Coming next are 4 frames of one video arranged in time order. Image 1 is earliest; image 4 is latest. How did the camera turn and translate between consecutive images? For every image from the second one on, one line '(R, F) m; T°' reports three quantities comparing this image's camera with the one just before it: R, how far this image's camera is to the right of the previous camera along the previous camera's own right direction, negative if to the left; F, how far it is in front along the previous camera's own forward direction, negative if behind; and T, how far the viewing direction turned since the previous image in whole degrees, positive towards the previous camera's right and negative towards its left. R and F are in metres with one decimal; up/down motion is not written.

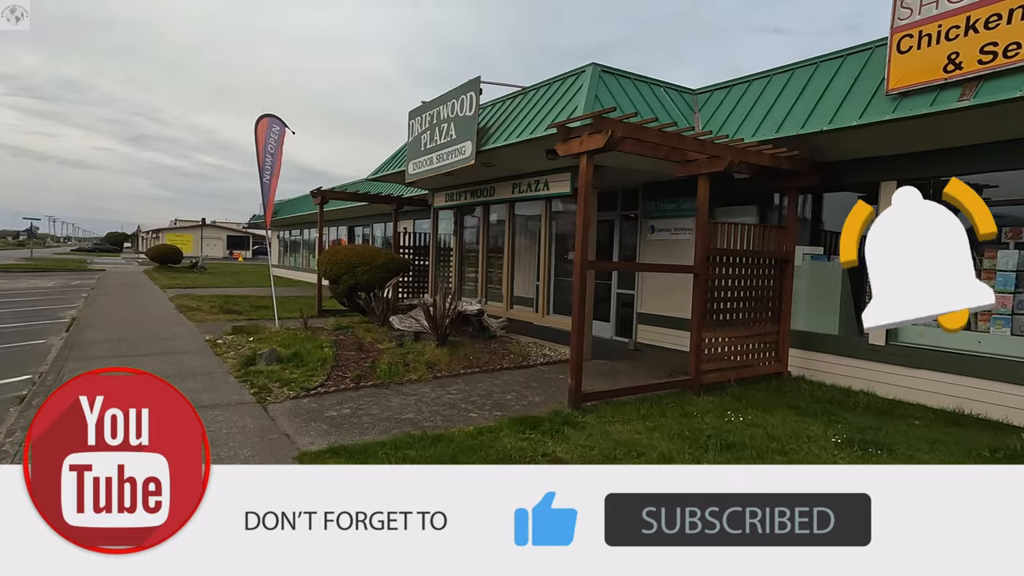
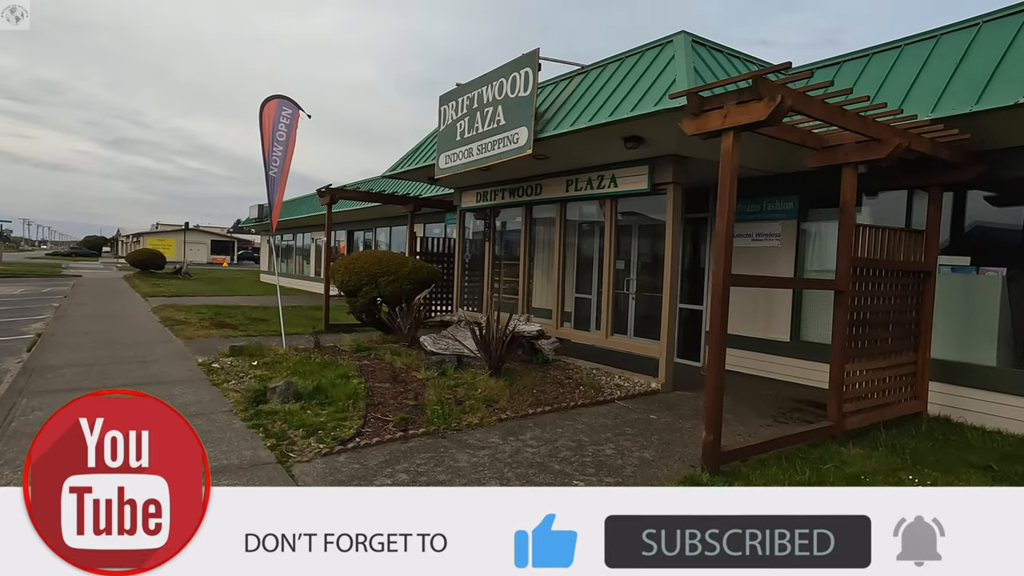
(-1.1, +1.5) m; +2°
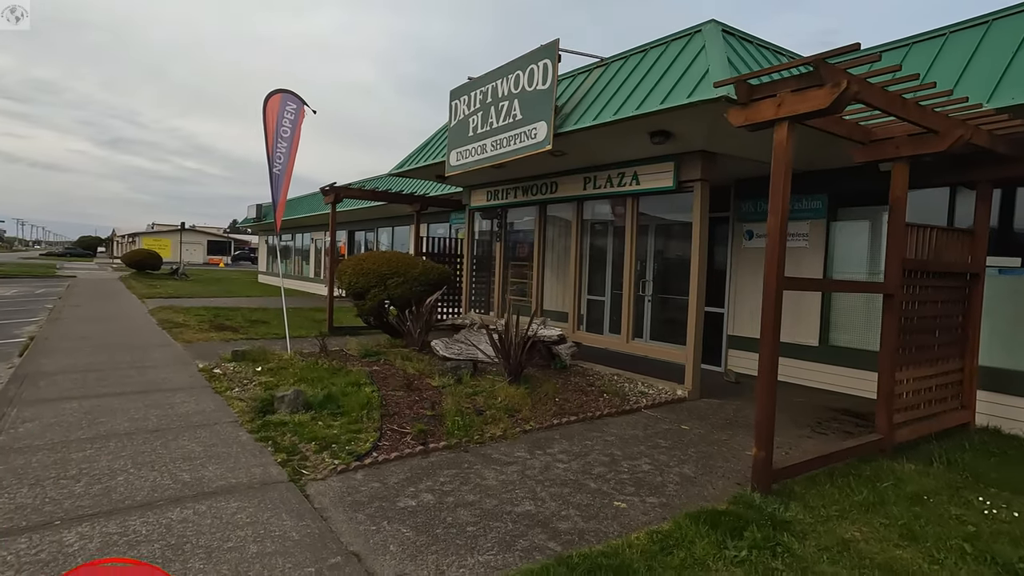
(-0.3, +0.3) m; 0°
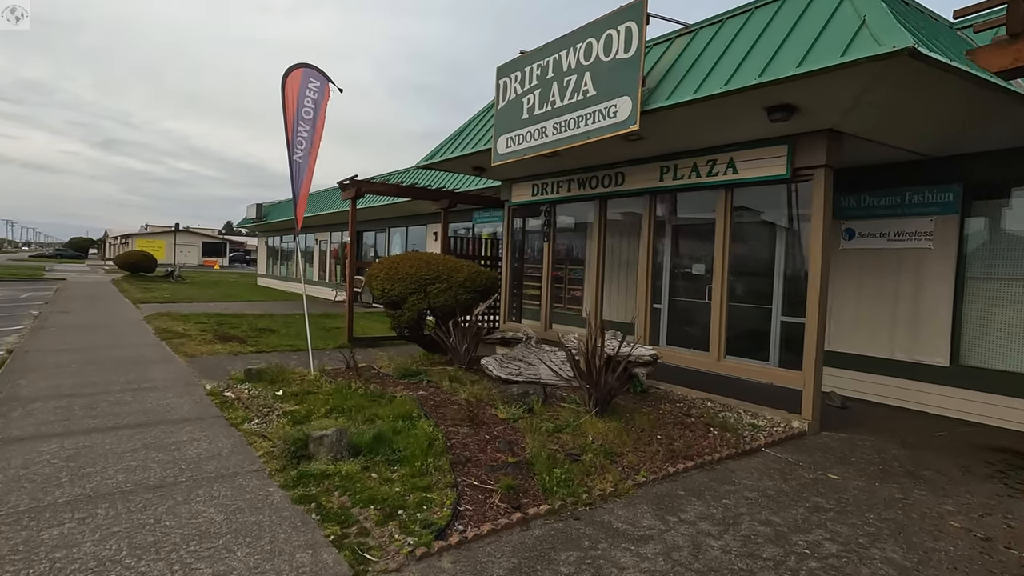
(-0.9, +1.2) m; +1°
